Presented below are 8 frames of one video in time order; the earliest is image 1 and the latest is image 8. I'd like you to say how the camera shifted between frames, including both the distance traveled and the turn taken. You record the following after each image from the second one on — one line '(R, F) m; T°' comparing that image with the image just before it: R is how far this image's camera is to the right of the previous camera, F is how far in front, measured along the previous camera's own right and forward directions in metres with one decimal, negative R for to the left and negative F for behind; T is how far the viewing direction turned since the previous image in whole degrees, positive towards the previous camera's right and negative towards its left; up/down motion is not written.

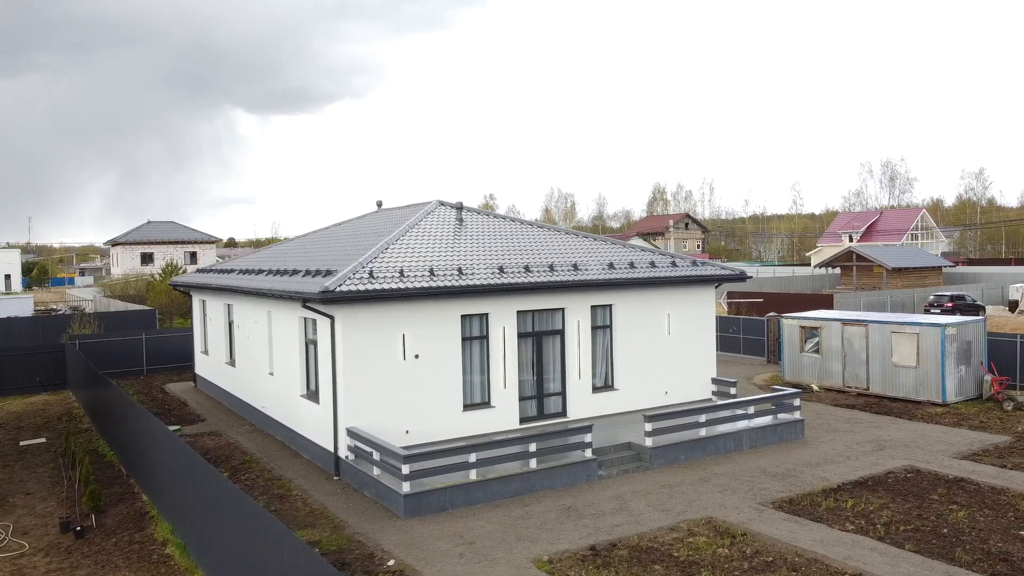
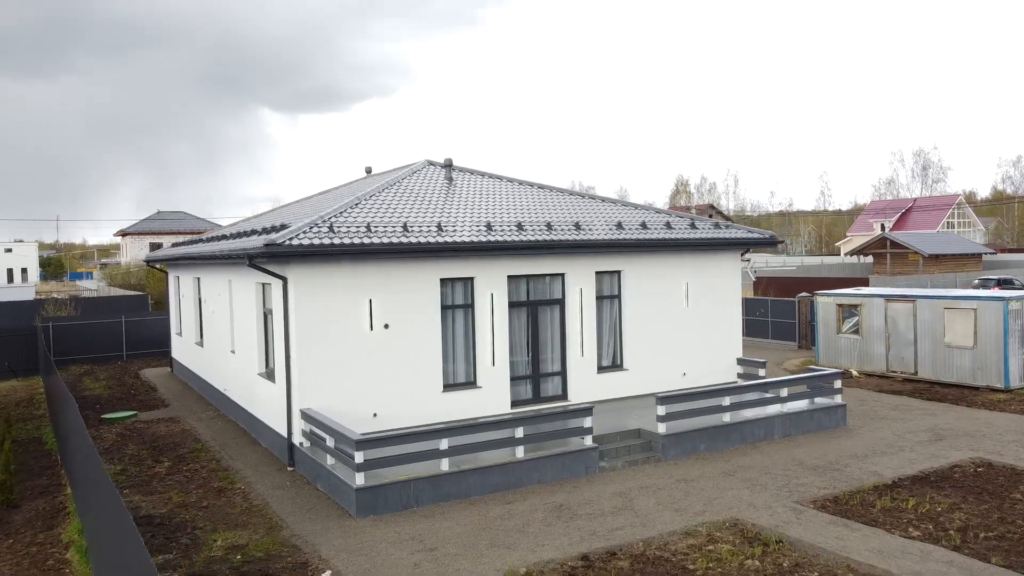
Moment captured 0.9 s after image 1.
(+0.6, +2.1) m; -2°
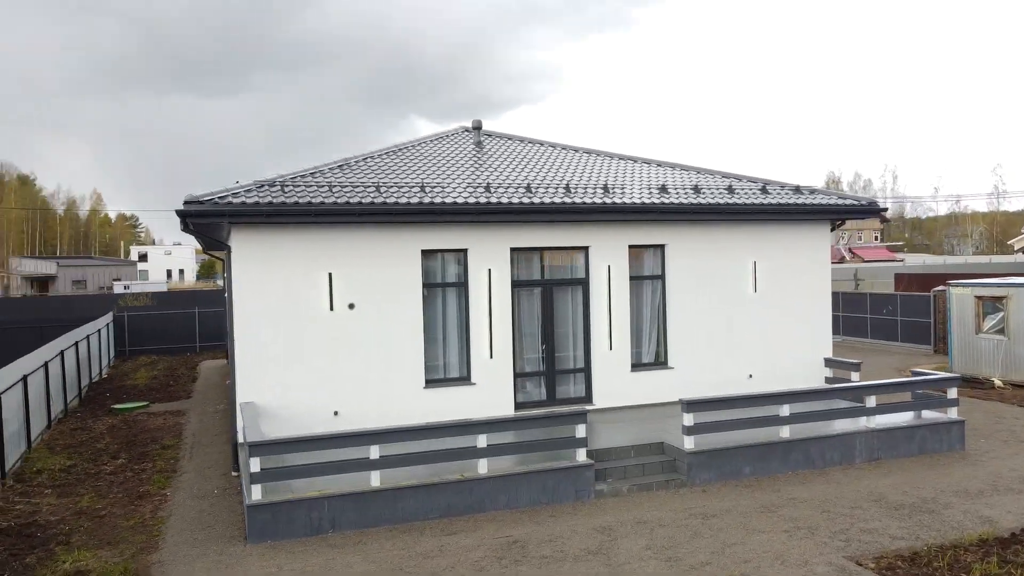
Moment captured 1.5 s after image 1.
(+1.8, +2.5) m; -11°
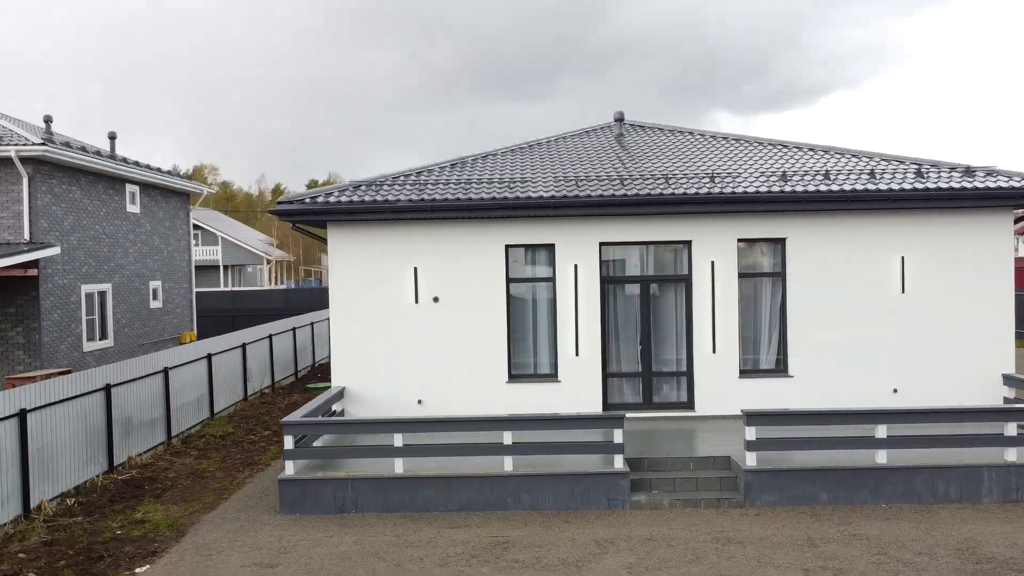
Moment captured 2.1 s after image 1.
(+2.4, +0.6) m; -20°
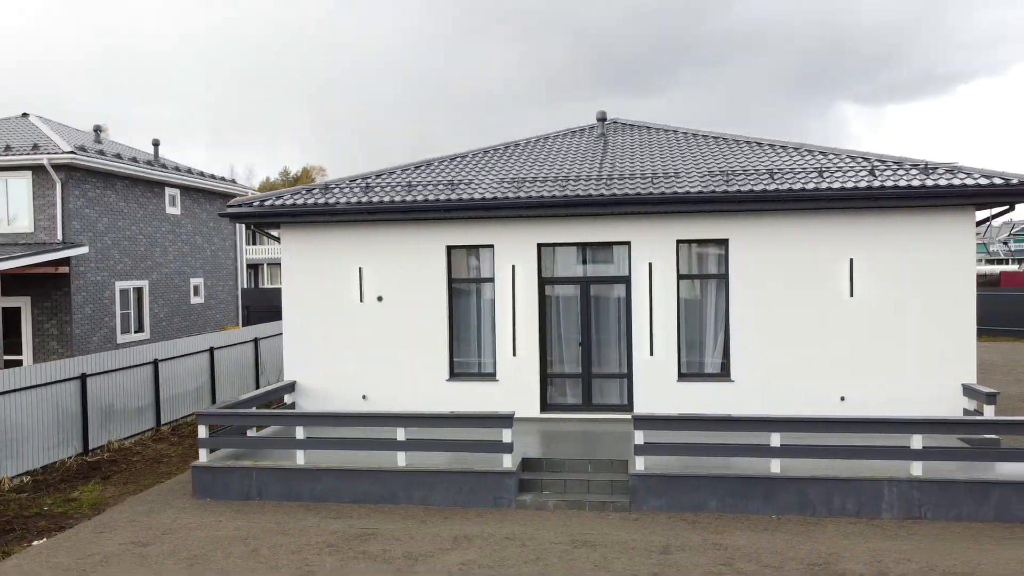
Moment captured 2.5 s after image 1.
(+2.0, 0.0) m; -7°
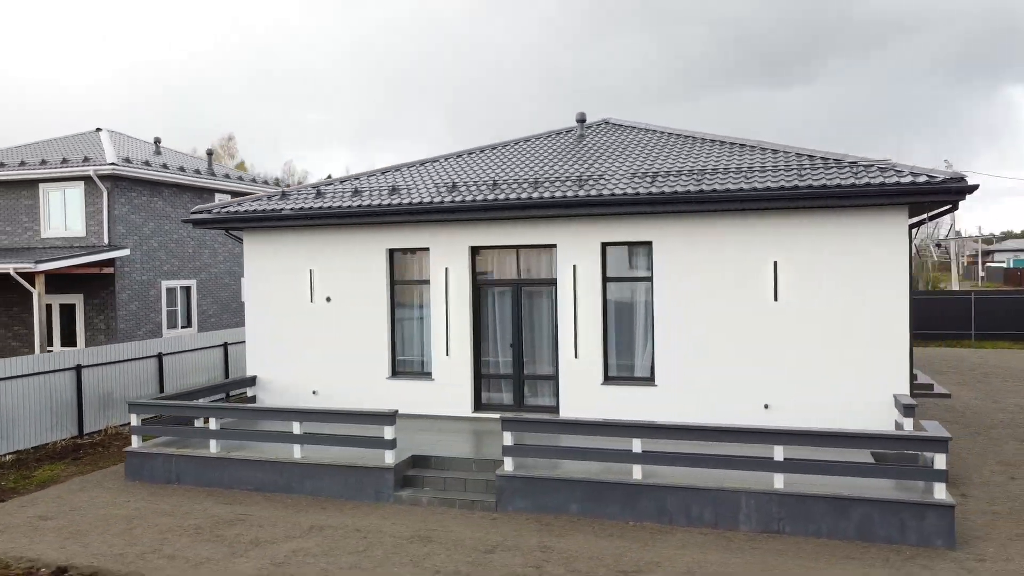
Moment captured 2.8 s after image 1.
(+2.4, 0.0) m; -9°
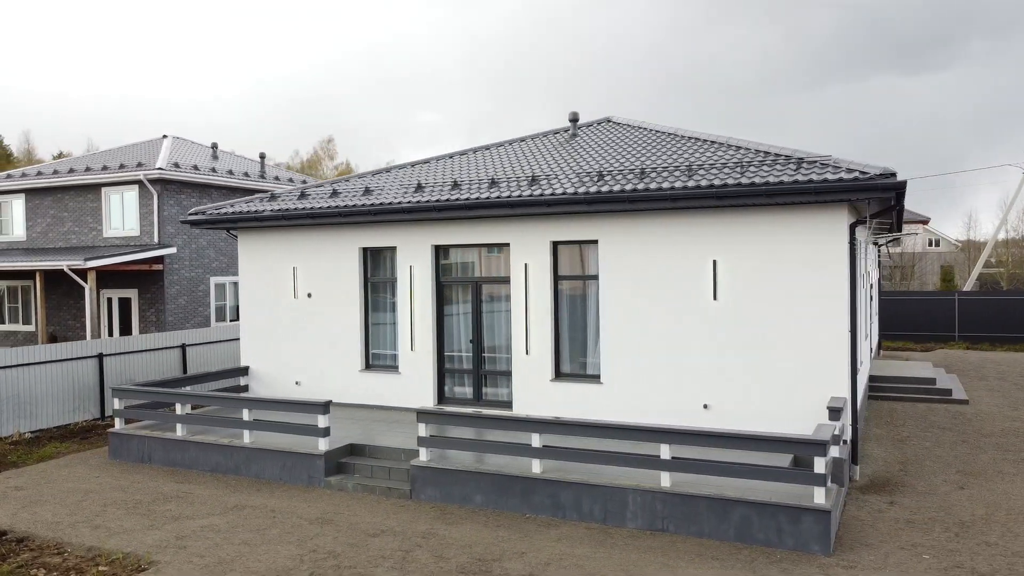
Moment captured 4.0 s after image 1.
(+1.9, -0.1) m; -7°
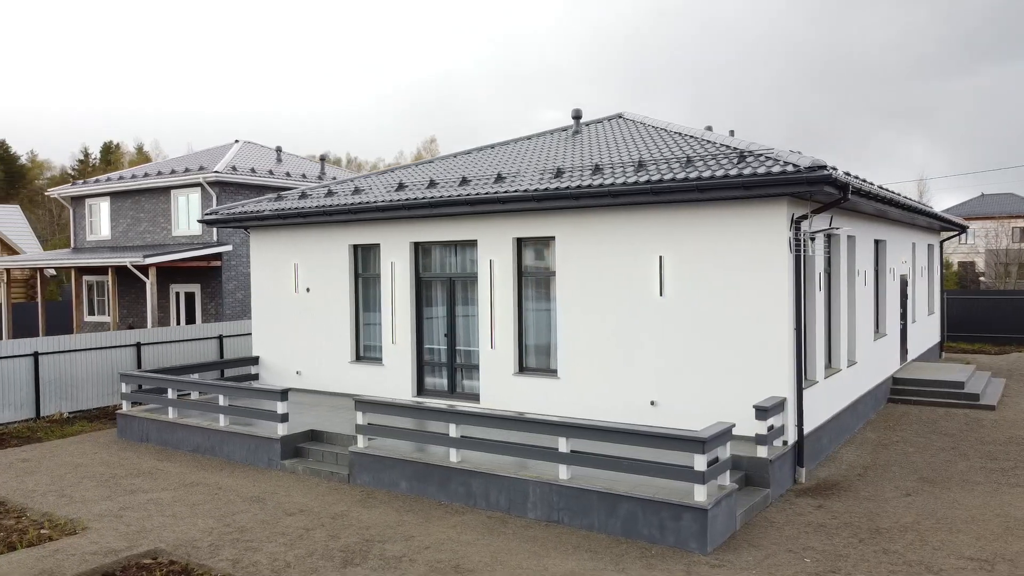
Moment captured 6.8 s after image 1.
(+1.9, -0.1) m; -8°
